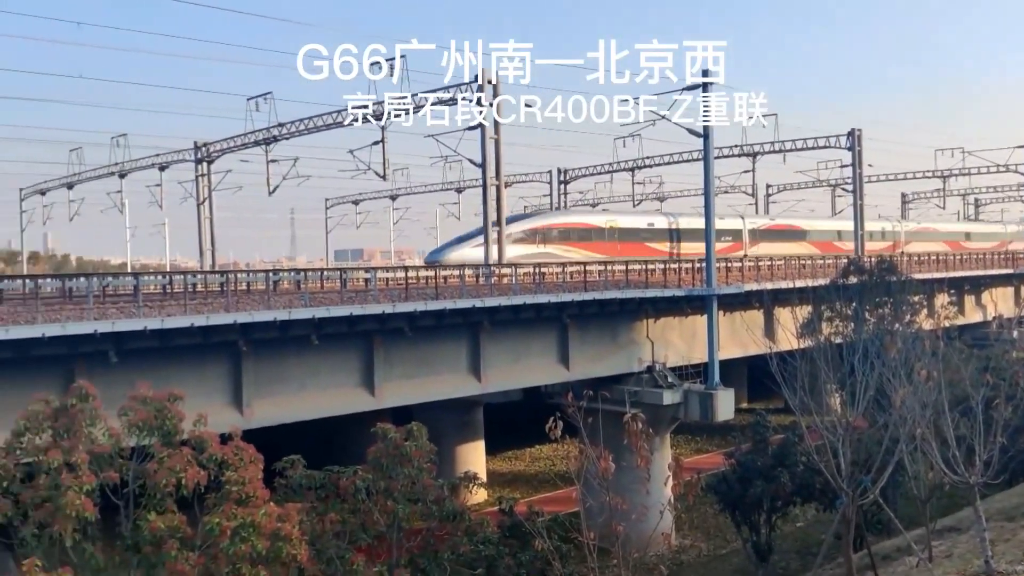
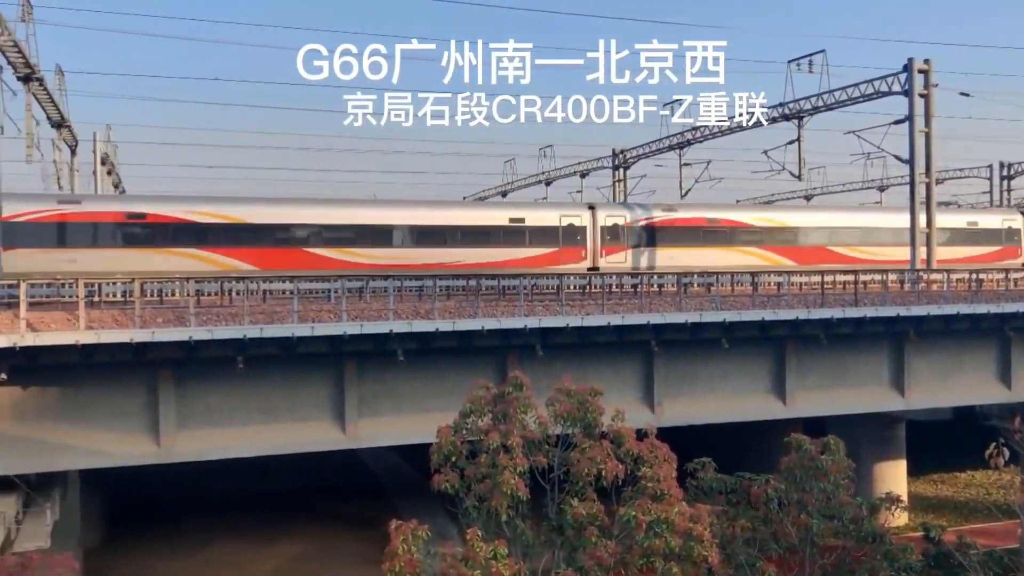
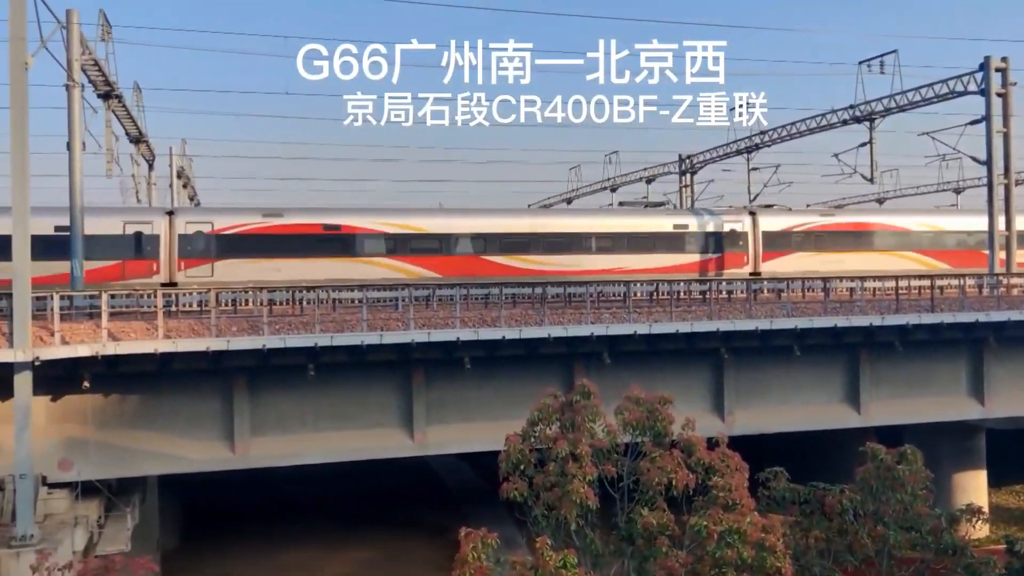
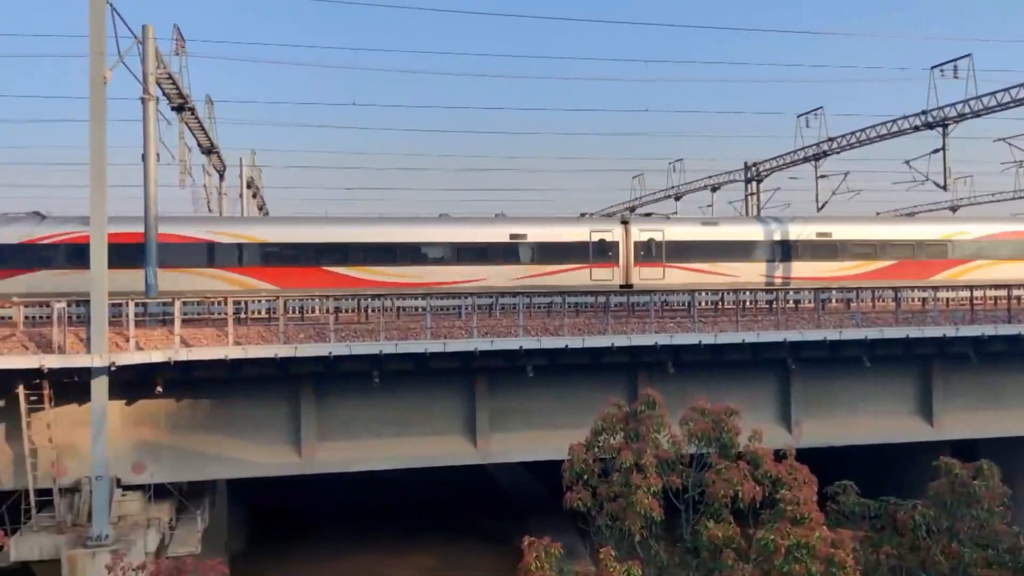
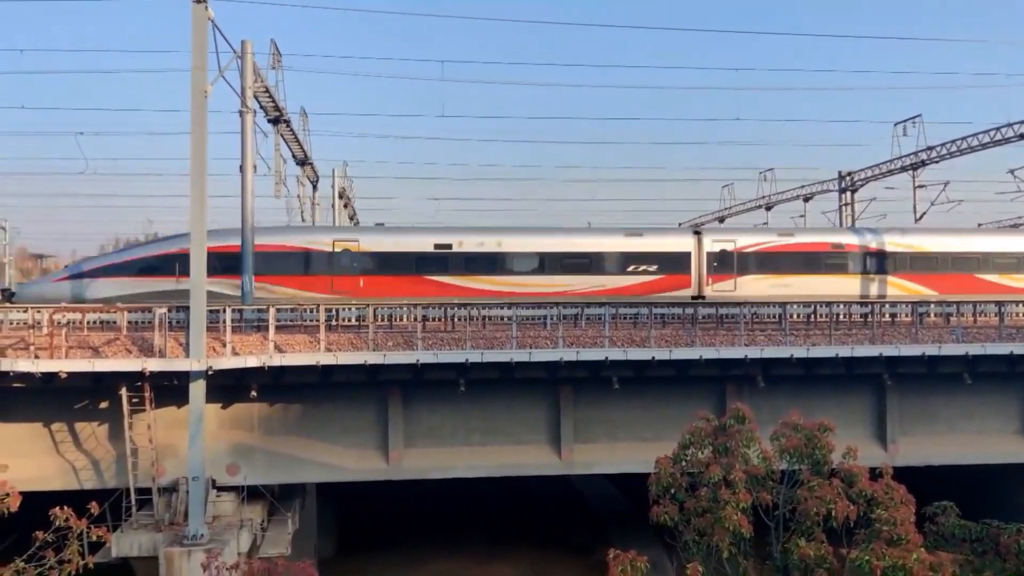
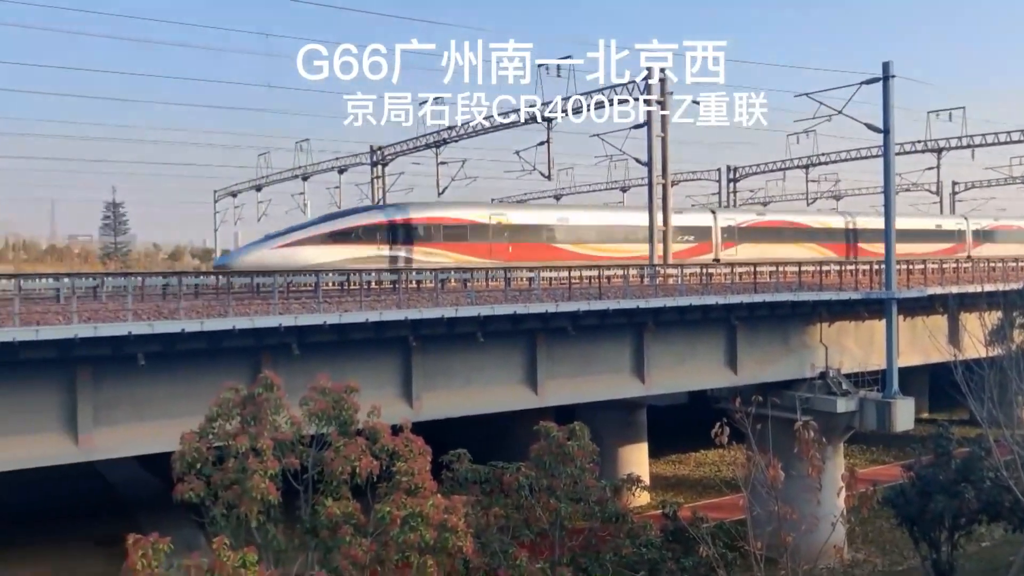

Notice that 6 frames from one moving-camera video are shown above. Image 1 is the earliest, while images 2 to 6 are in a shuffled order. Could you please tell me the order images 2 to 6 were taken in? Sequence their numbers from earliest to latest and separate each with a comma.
6, 2, 3, 4, 5
